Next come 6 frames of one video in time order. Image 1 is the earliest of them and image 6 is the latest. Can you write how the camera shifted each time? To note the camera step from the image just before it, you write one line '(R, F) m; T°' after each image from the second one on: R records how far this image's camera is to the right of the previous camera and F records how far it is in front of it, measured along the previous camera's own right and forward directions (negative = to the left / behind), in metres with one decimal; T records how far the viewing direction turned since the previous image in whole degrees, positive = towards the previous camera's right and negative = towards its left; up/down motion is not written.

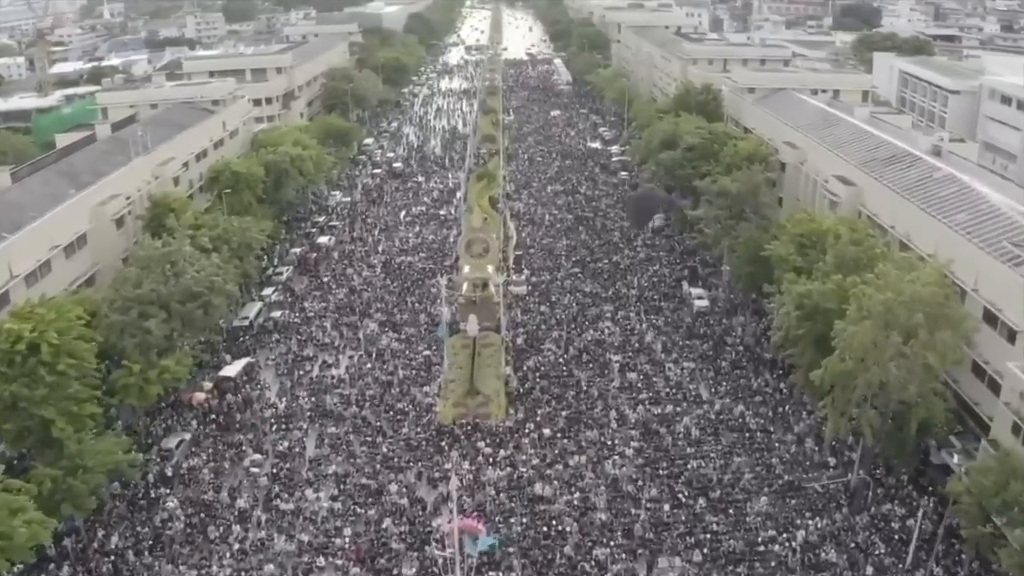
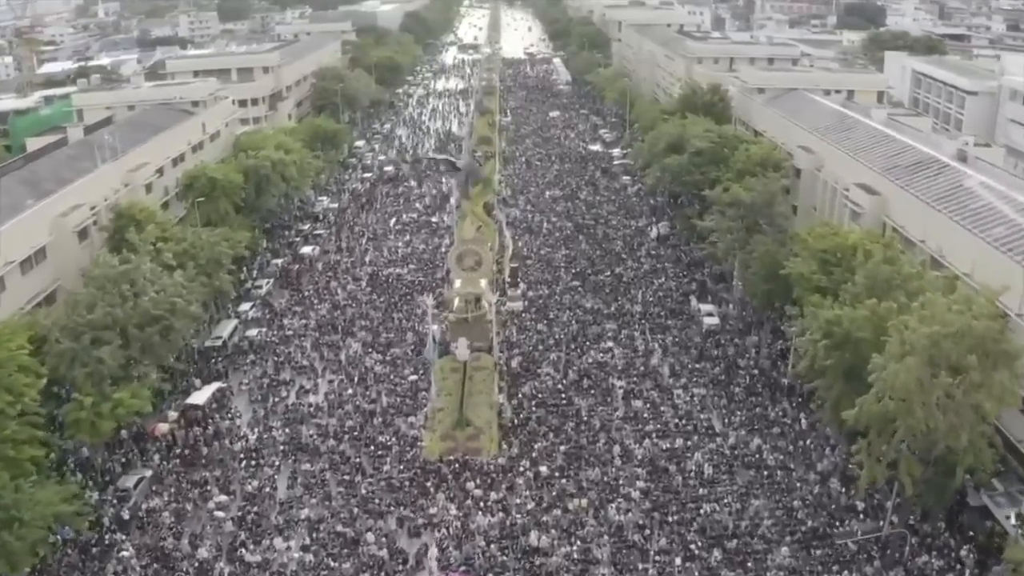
(+0.2, +2.9) m; 0°
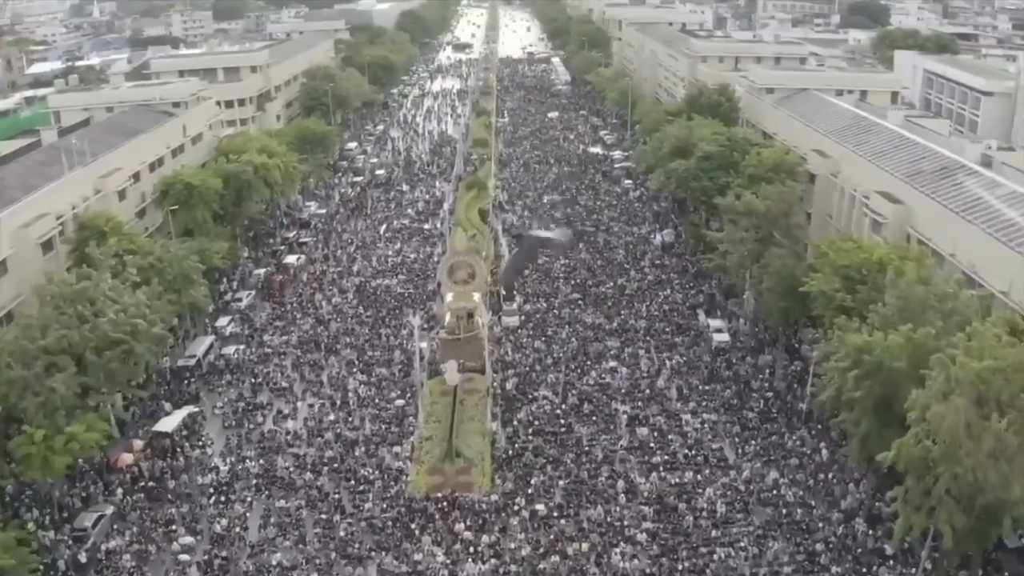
(+0.2, +2.5) m; 0°
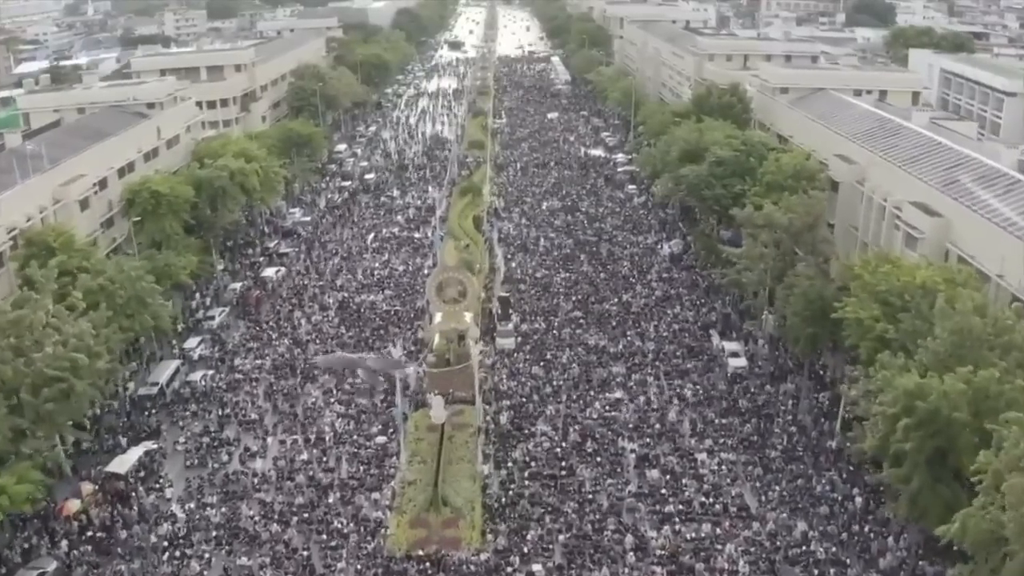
(+0.2, +3.2) m; 0°
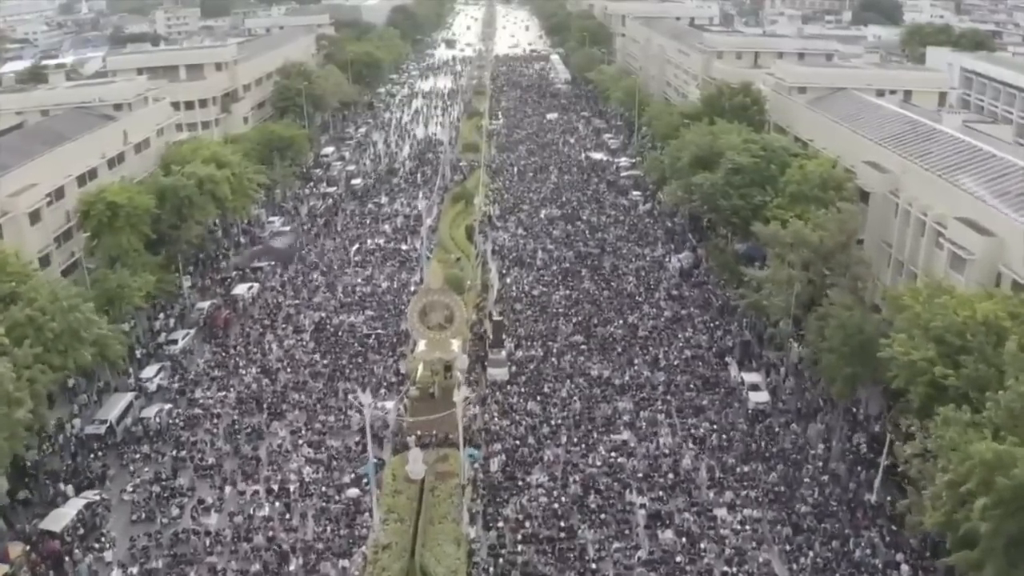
(+0.2, +3.5) m; 0°
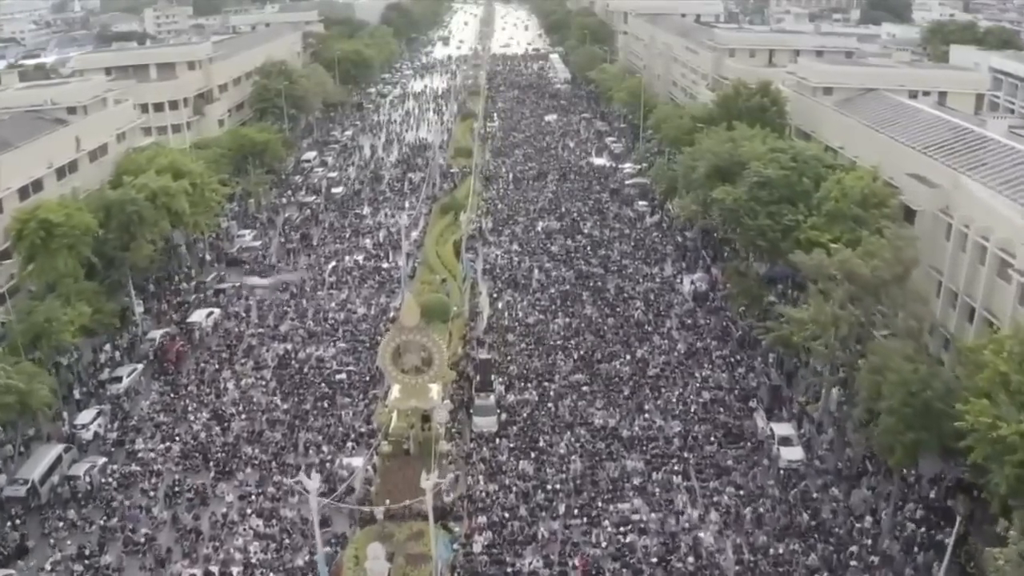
(+0.3, +4.1) m; 0°
